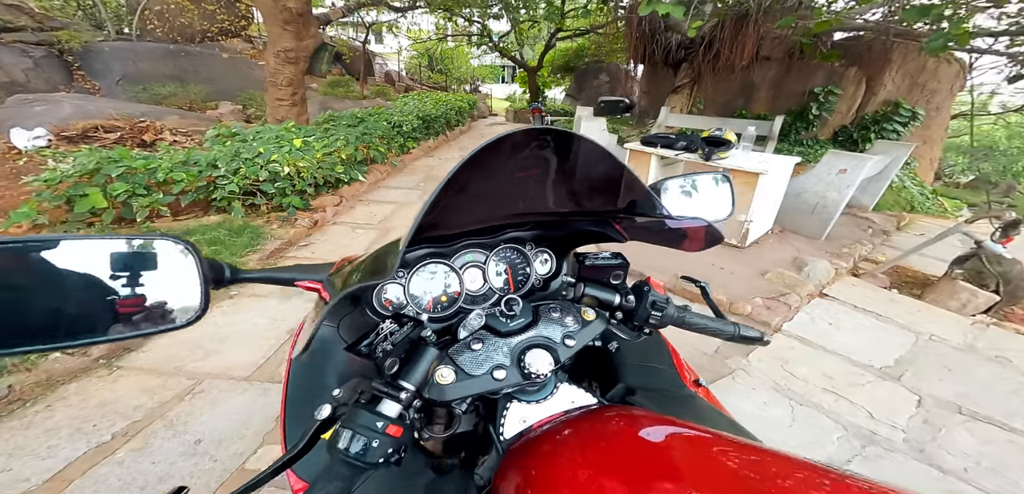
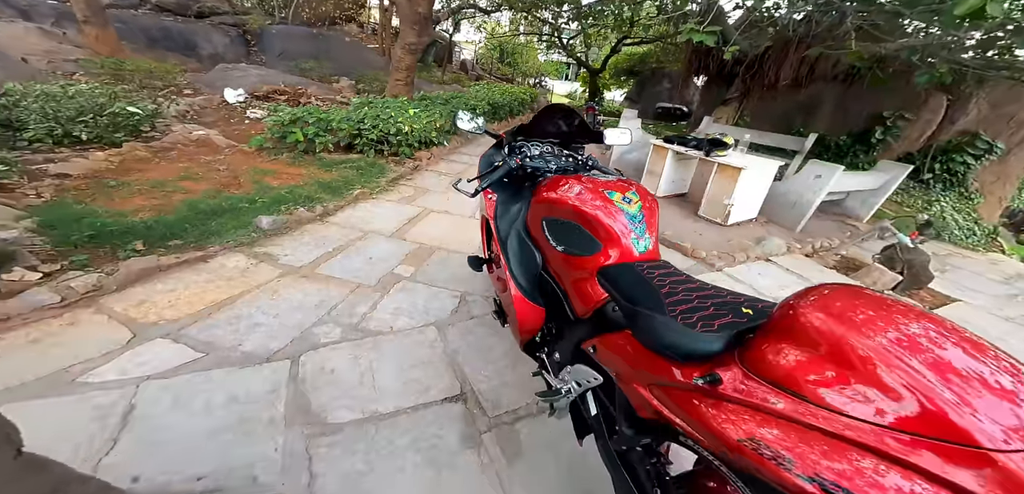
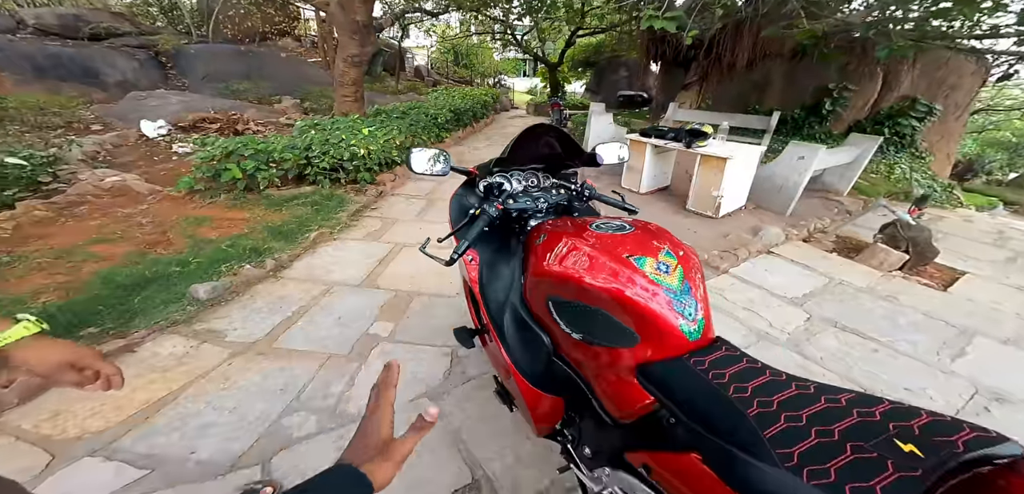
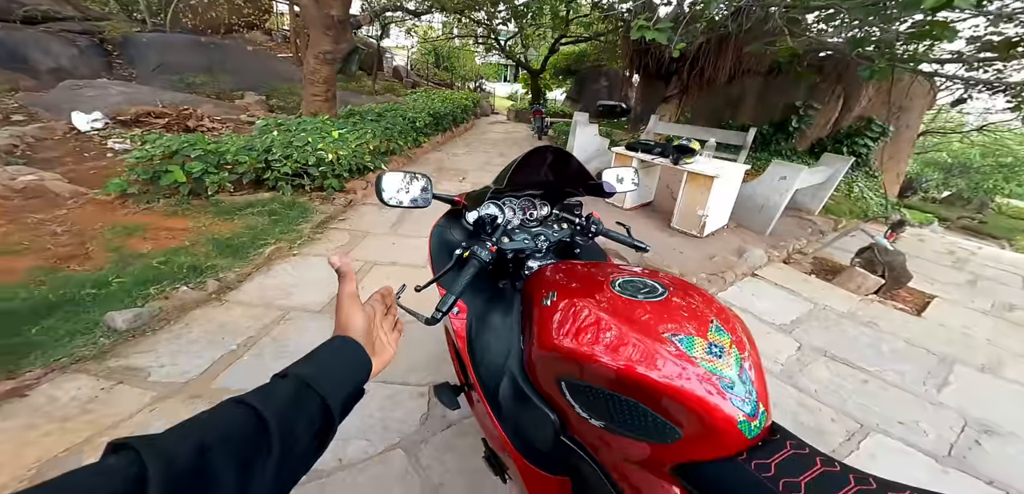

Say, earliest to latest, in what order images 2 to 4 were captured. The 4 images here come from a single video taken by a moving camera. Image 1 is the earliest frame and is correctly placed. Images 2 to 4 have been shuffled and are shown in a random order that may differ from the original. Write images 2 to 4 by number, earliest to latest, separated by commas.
4, 3, 2
